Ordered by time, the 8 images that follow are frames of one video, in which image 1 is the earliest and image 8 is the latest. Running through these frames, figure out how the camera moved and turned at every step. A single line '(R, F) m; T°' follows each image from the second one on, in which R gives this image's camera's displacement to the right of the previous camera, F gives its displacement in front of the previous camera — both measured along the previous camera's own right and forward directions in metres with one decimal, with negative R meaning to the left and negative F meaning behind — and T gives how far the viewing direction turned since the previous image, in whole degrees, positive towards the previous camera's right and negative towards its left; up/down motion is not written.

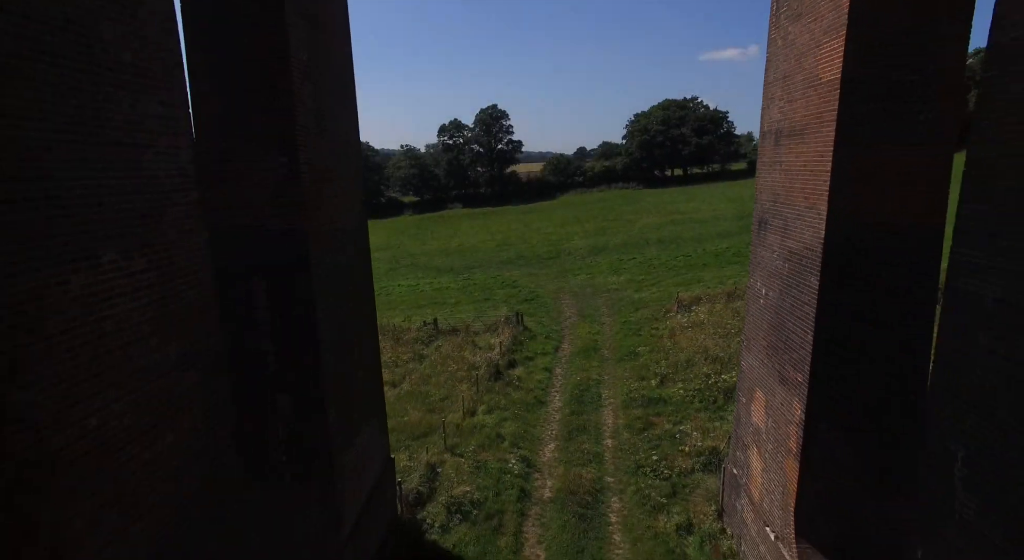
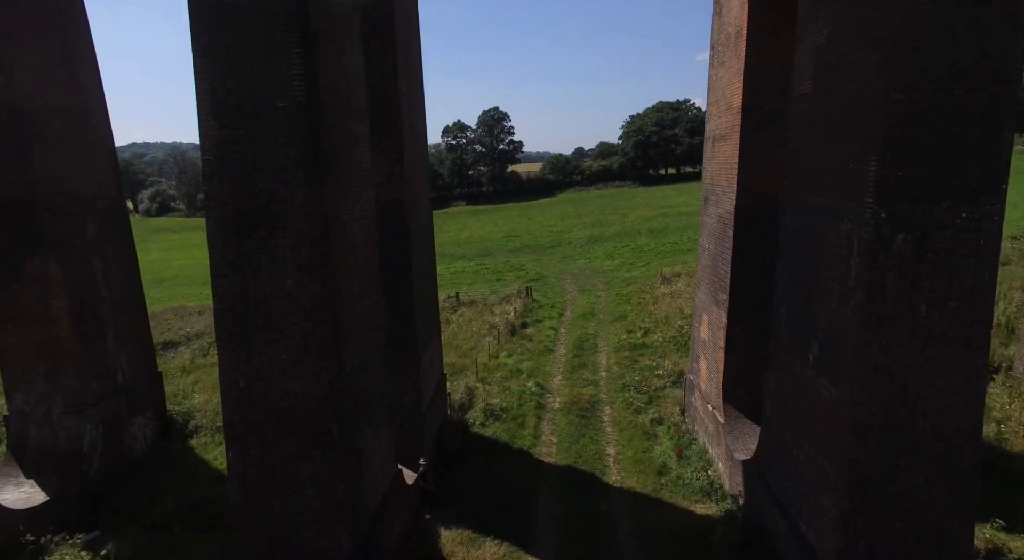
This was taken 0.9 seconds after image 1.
(-0.3, -2.5) m; 0°
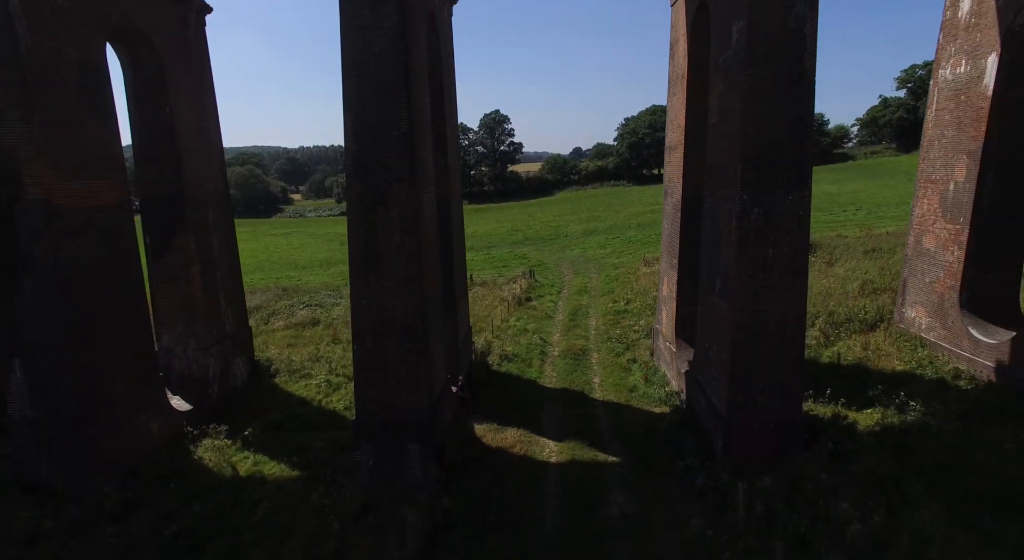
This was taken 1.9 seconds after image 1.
(-0.2, -2.8) m; 0°
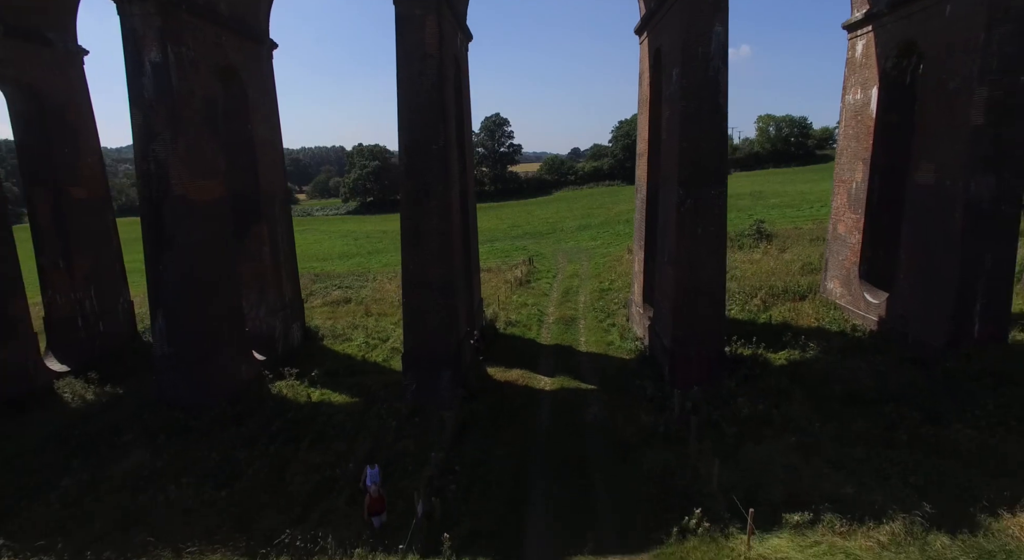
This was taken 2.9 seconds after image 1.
(-0.1, -2.8) m; 0°
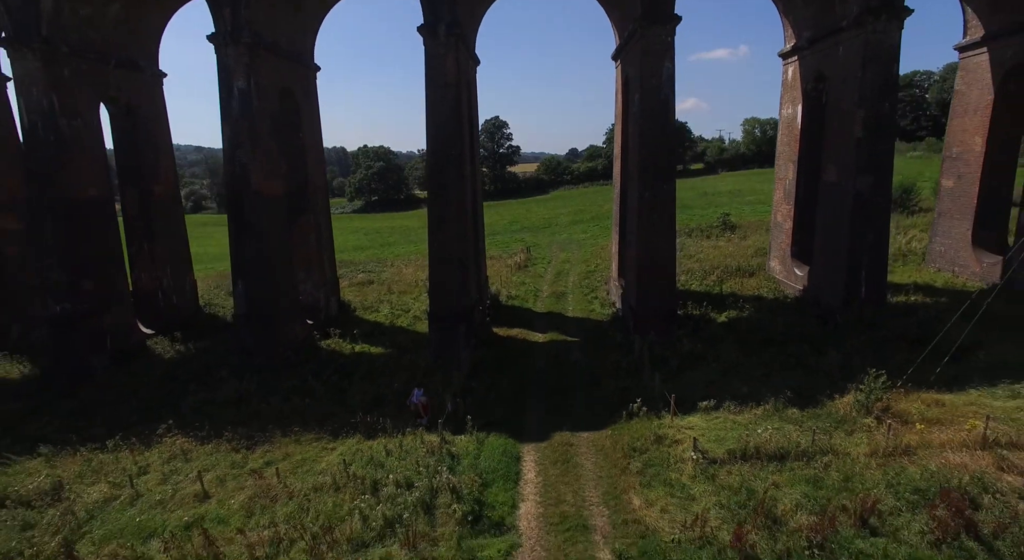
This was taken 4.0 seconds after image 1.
(0.0, -3.0) m; 0°
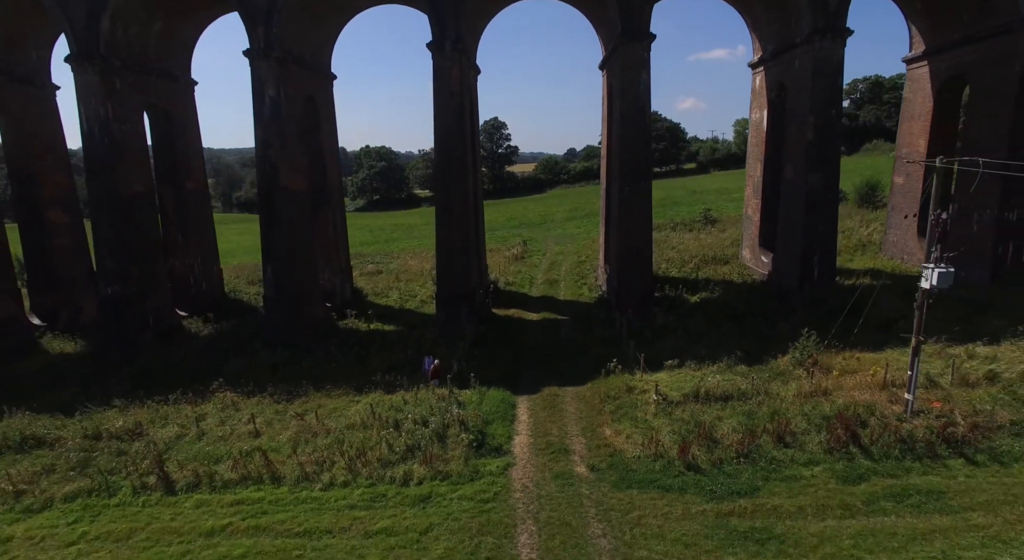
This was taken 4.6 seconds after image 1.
(0.0, -1.8) m; 0°
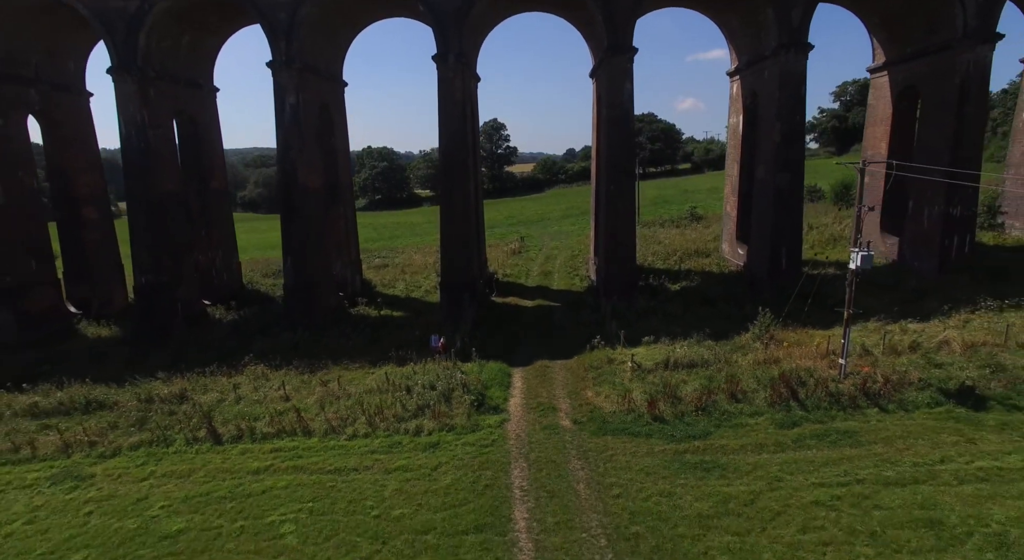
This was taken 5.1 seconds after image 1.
(+0.1, -1.5) m; 0°
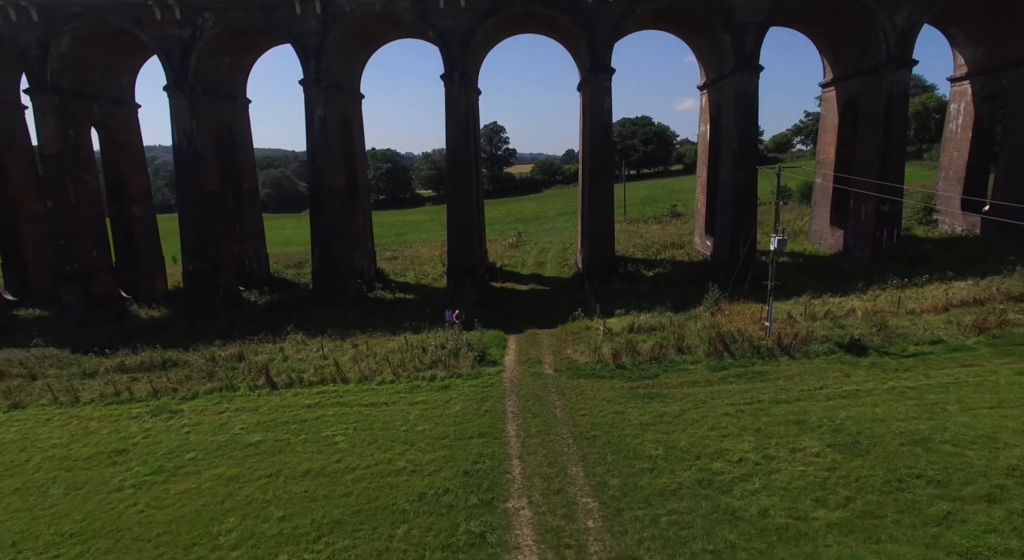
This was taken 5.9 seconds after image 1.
(+0.1, -2.6) m; 0°
